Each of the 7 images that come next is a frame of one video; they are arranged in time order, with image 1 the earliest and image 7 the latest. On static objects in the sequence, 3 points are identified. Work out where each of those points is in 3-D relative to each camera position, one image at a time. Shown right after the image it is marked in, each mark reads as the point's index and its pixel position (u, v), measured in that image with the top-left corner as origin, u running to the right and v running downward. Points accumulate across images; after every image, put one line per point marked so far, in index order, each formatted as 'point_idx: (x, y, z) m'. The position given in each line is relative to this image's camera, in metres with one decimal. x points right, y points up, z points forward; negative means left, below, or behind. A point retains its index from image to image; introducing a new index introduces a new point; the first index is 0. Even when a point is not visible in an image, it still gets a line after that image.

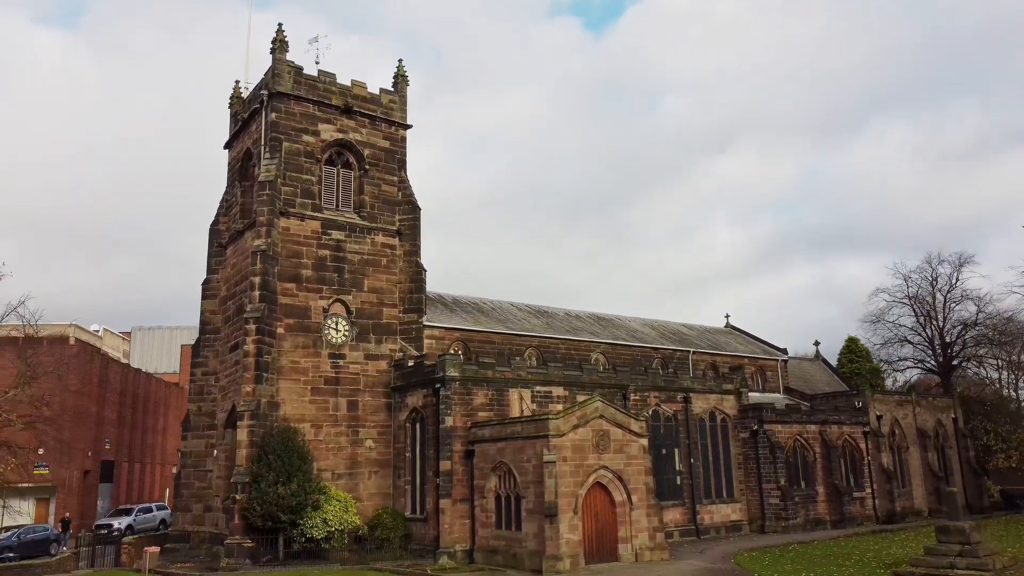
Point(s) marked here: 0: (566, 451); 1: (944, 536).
0: (+1.3, -3.9, +19.5) m
1: (+9.4, -5.5, +17.7) m
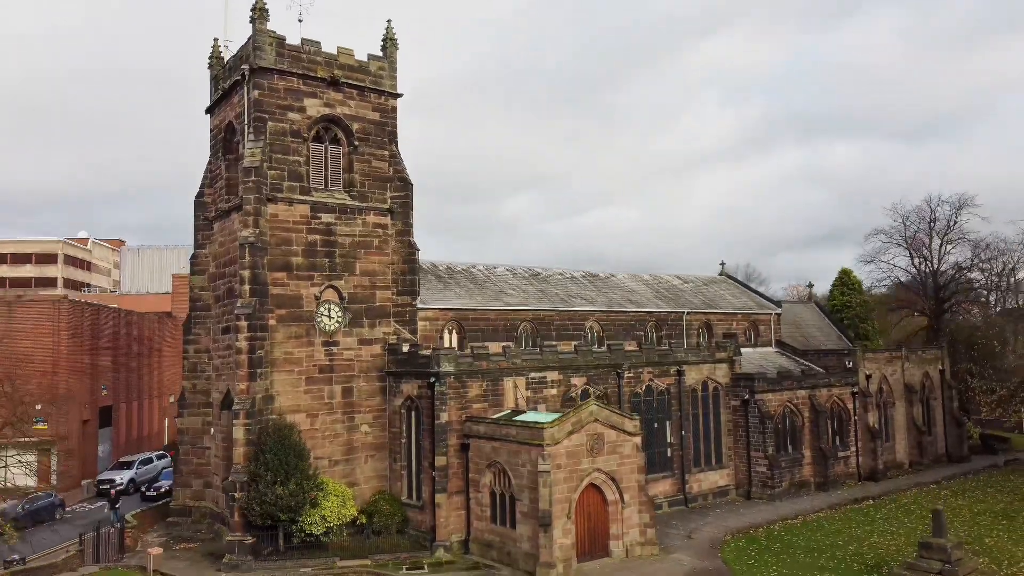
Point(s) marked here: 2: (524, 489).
0: (+1.2, -4.1, +19.7) m
1: (+9.3, -6.0, +18.3) m
2: (+0.3, -5.0, +20.0) m
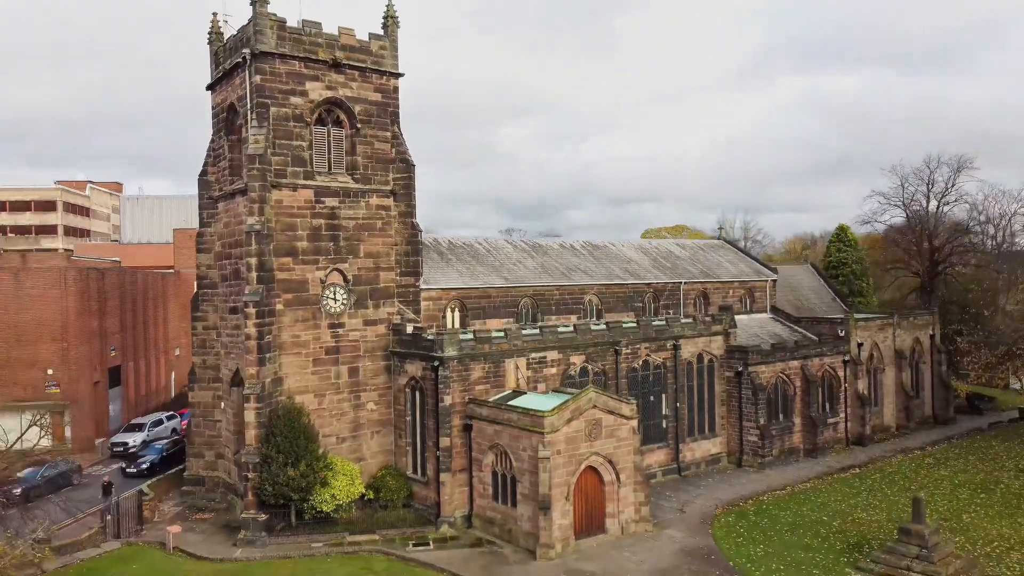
0: (+1.2, -4.0, +20.5) m
1: (+9.4, -5.9, +19.3) m
2: (+0.3, -4.8, +20.9) m
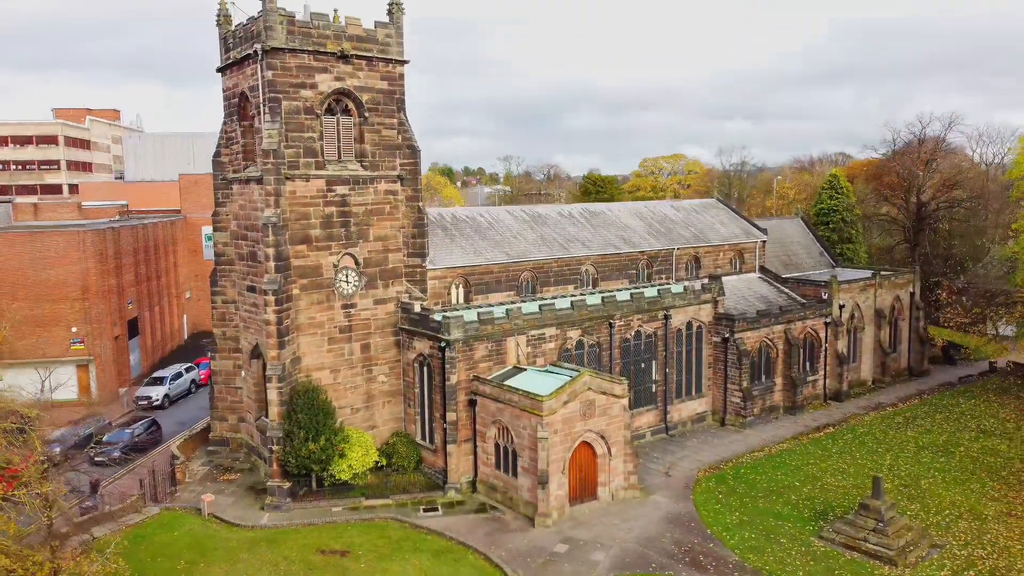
0: (+1.3, -3.8, +22.6) m
1: (+9.4, -5.9, +21.6) m
2: (+0.3, -4.6, +23.0) m
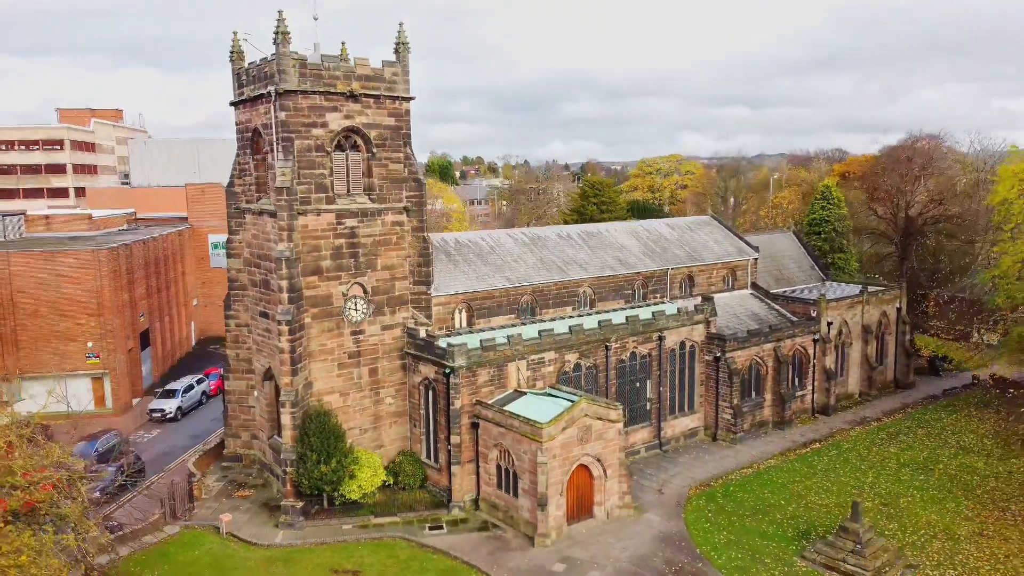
0: (+1.3, -4.8, +23.9) m
1: (+9.4, -6.9, +23.0) m
2: (+0.4, -5.5, +24.4) m
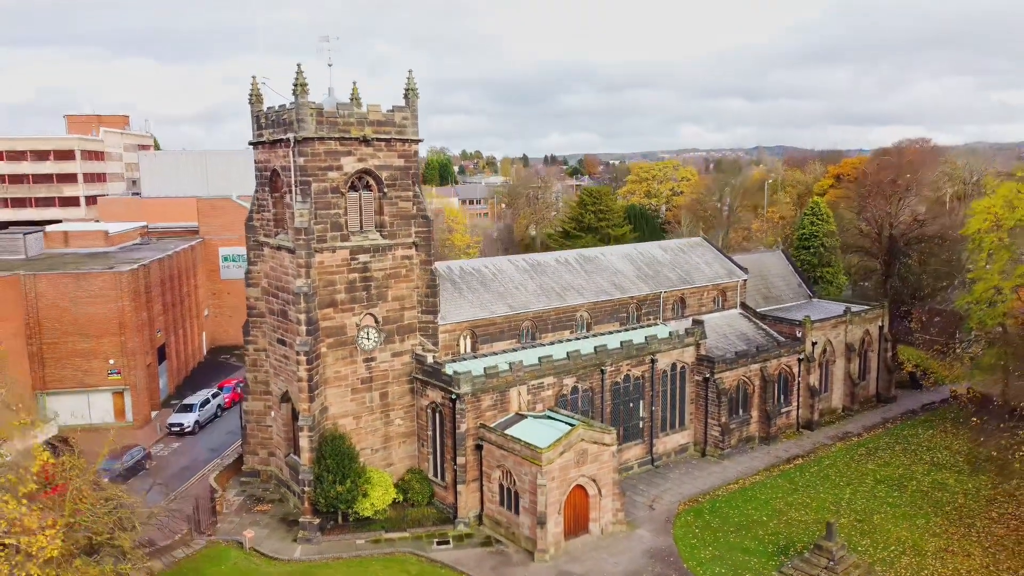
0: (+1.4, -5.9, +25.9) m
1: (+9.5, -8.1, +25.0) m
2: (+0.4, -6.6, +26.4) m
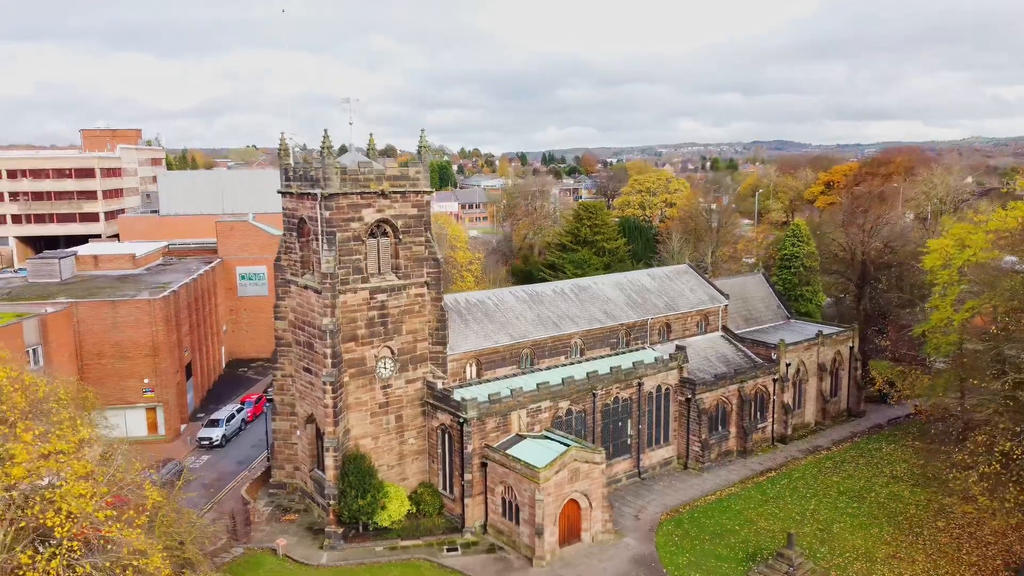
0: (+1.4, -7.3, +29.5) m
1: (+9.5, -9.5, +28.7) m
2: (+0.5, -8.1, +30.0) m
